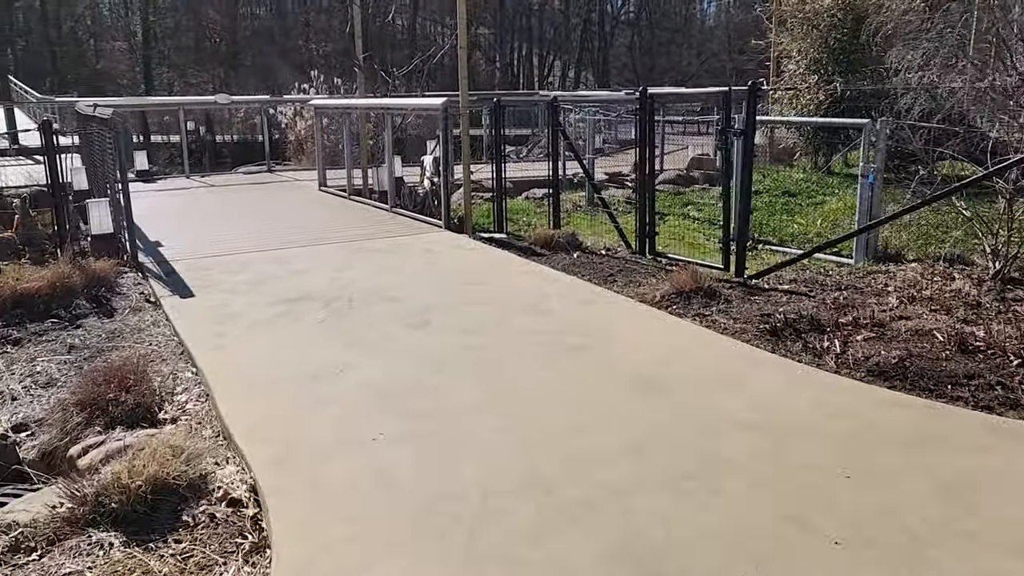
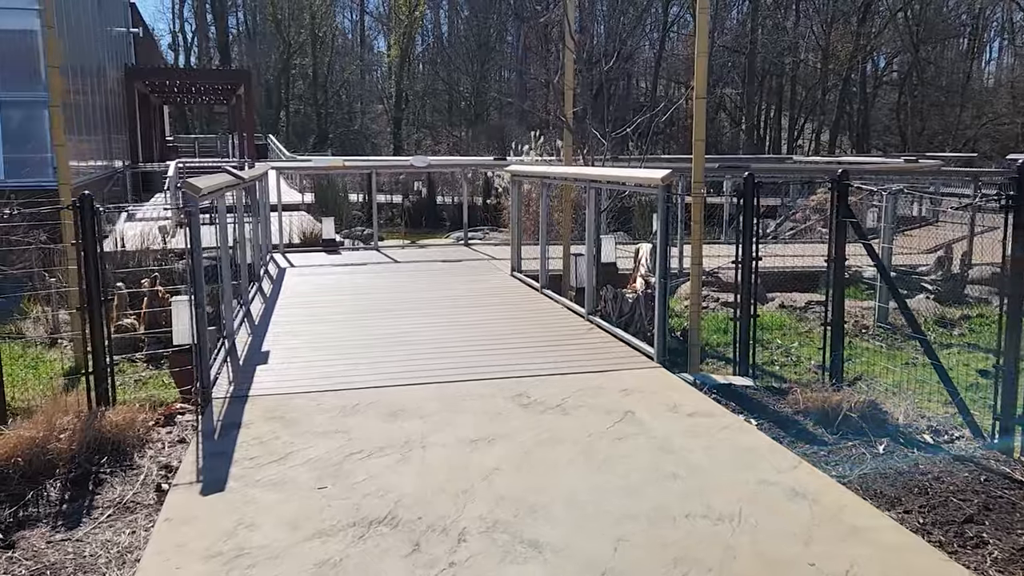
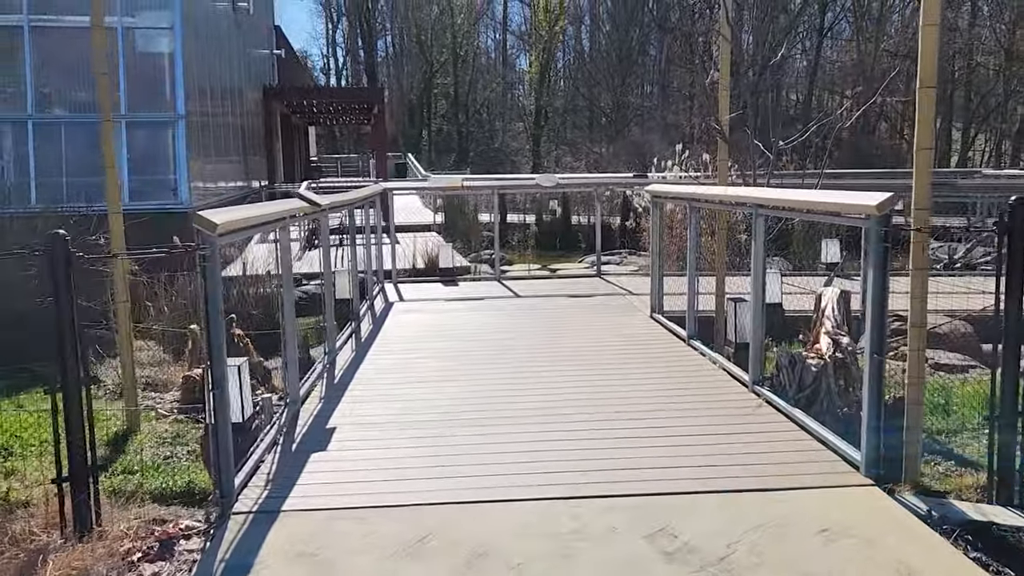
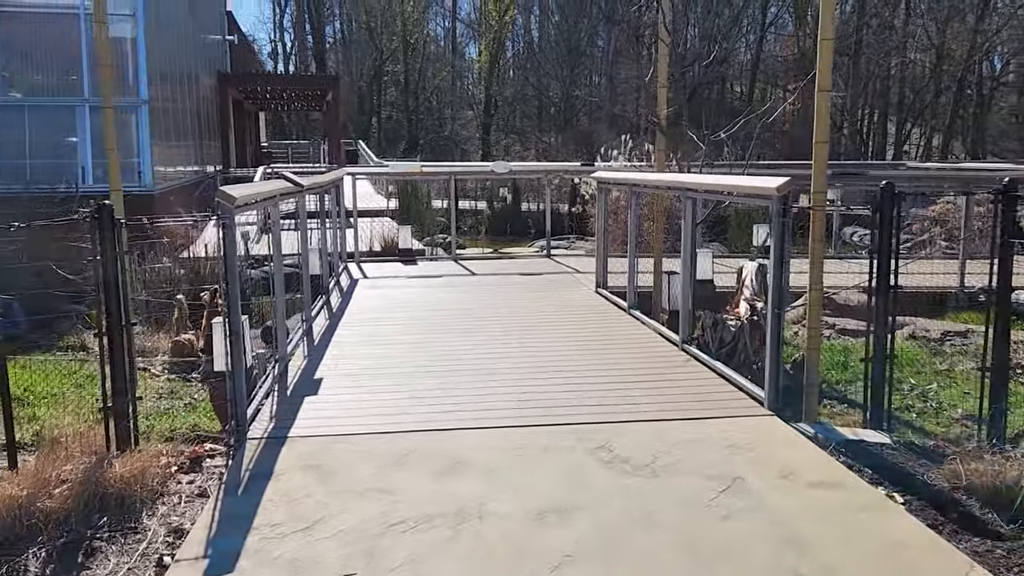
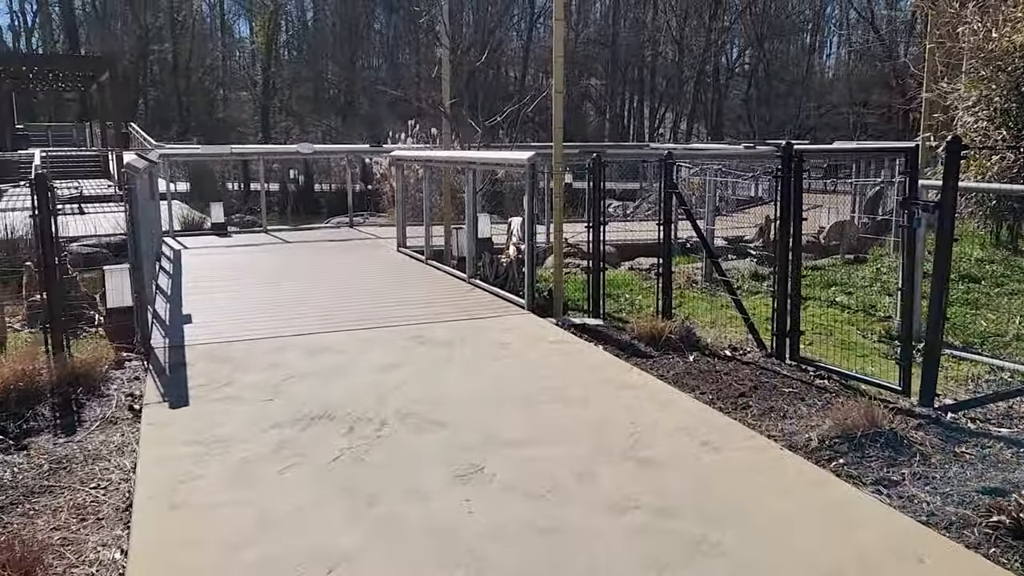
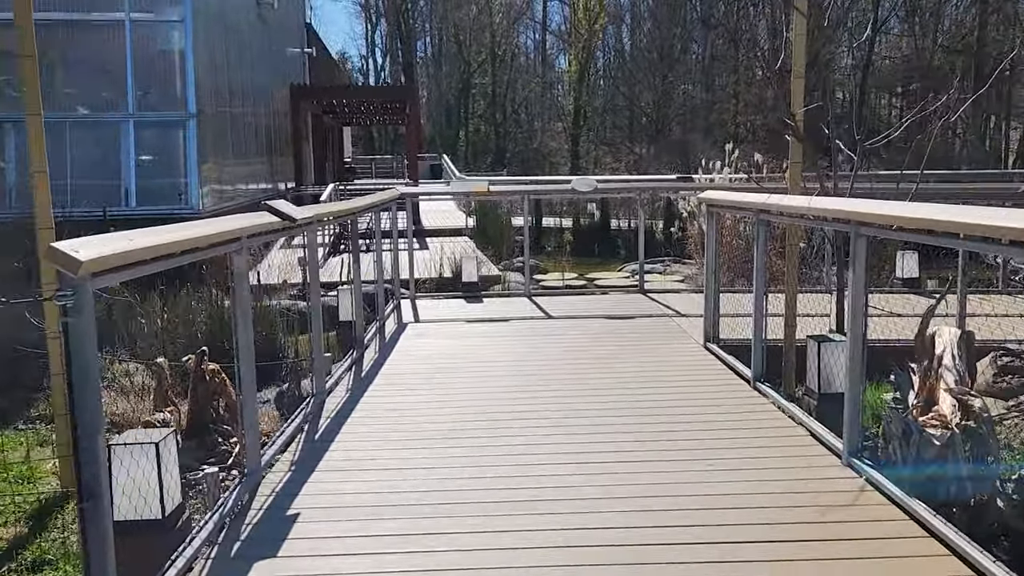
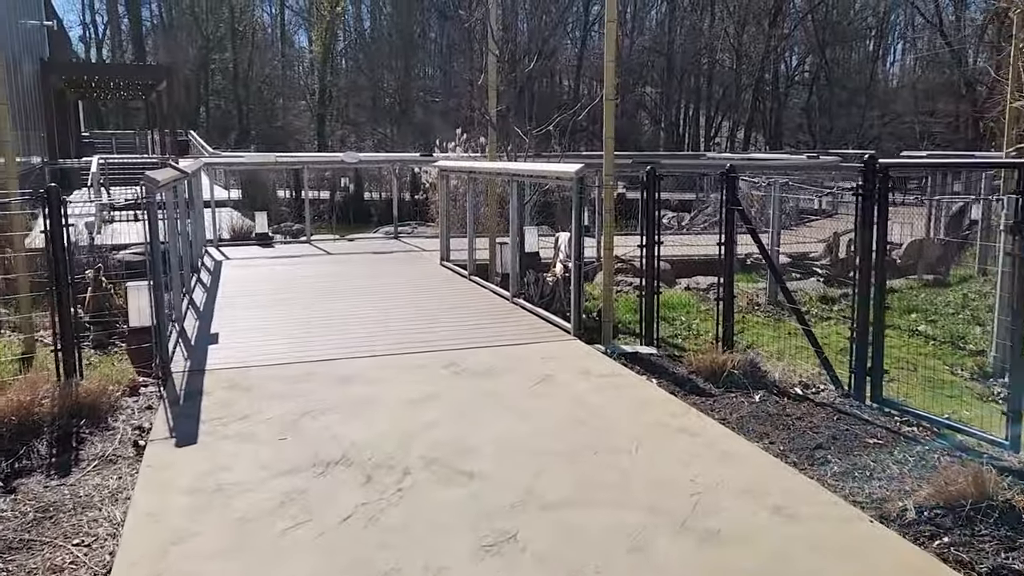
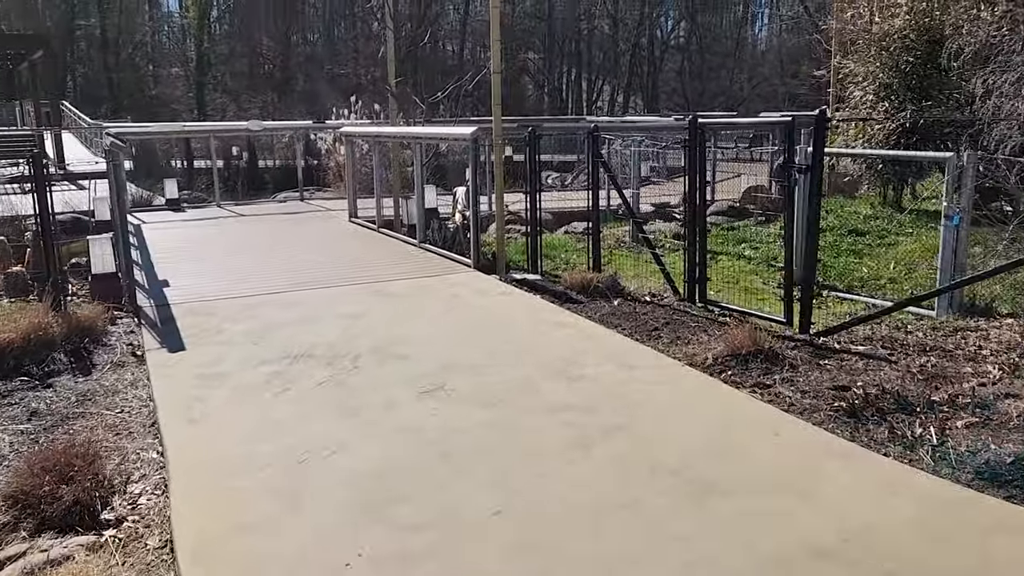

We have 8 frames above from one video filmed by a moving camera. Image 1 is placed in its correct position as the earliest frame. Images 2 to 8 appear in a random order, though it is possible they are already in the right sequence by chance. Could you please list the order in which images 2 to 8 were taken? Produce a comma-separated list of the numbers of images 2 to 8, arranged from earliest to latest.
8, 5, 7, 2, 4, 3, 6
